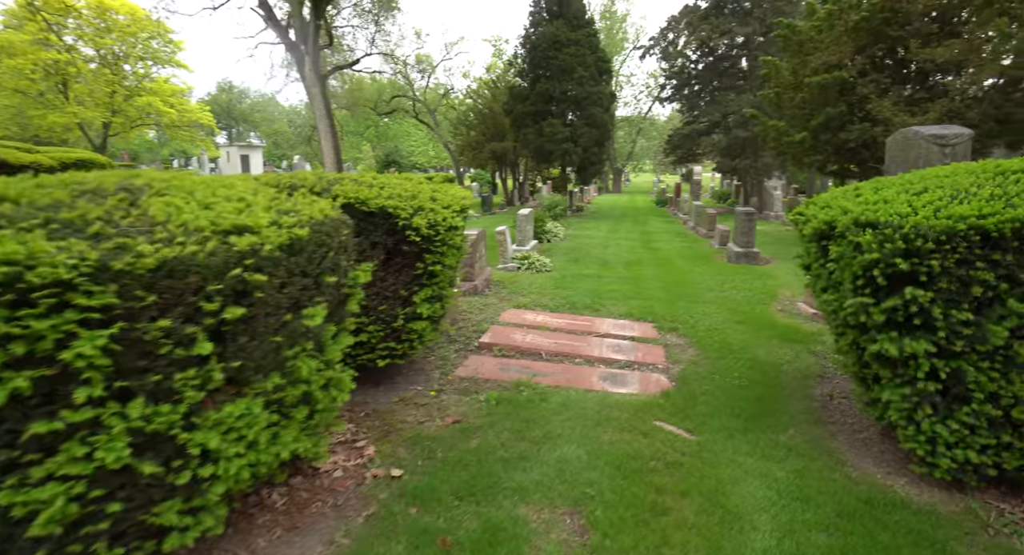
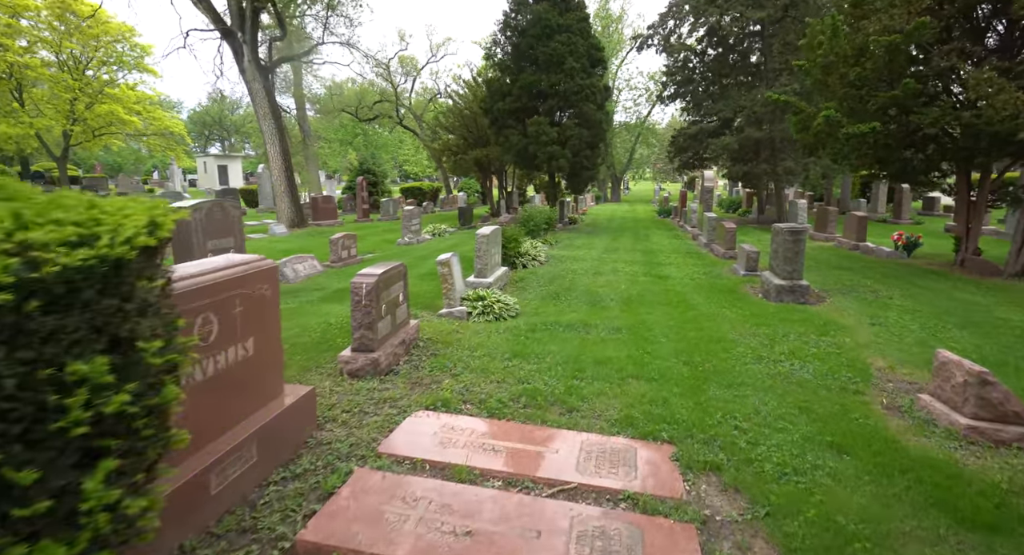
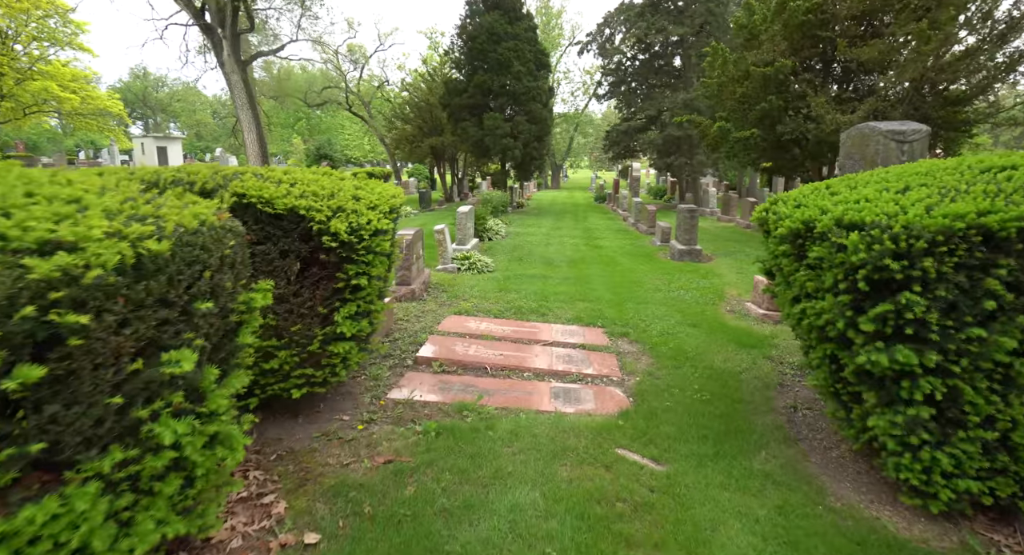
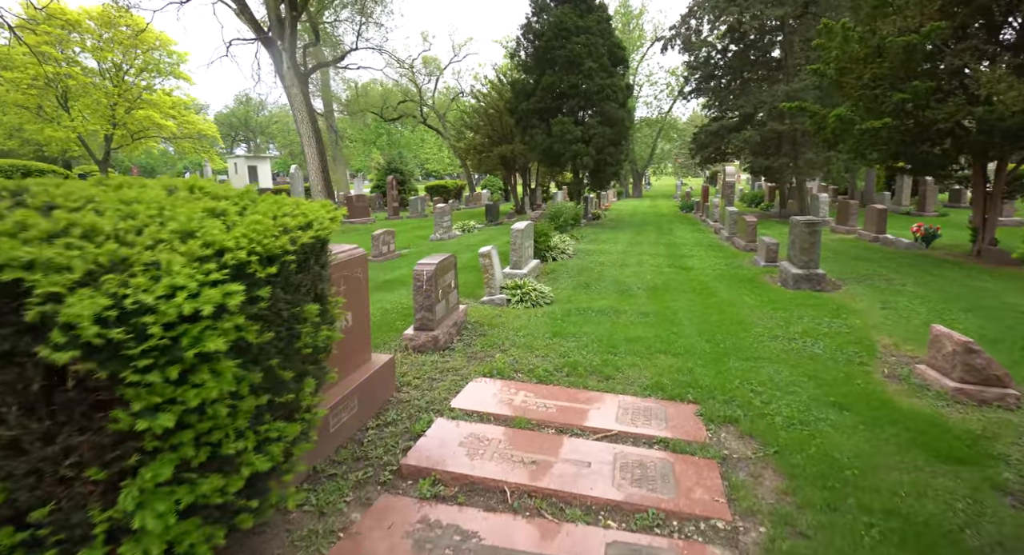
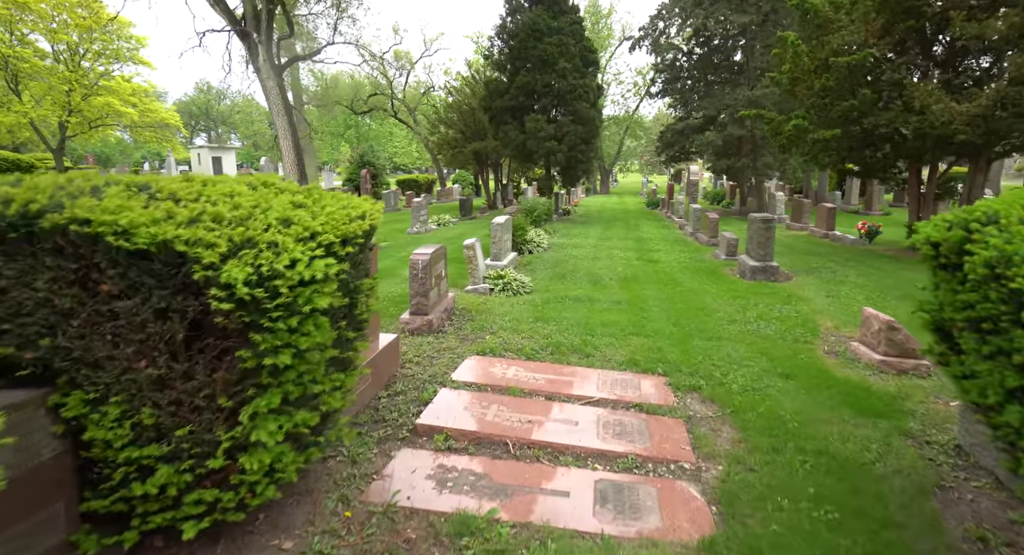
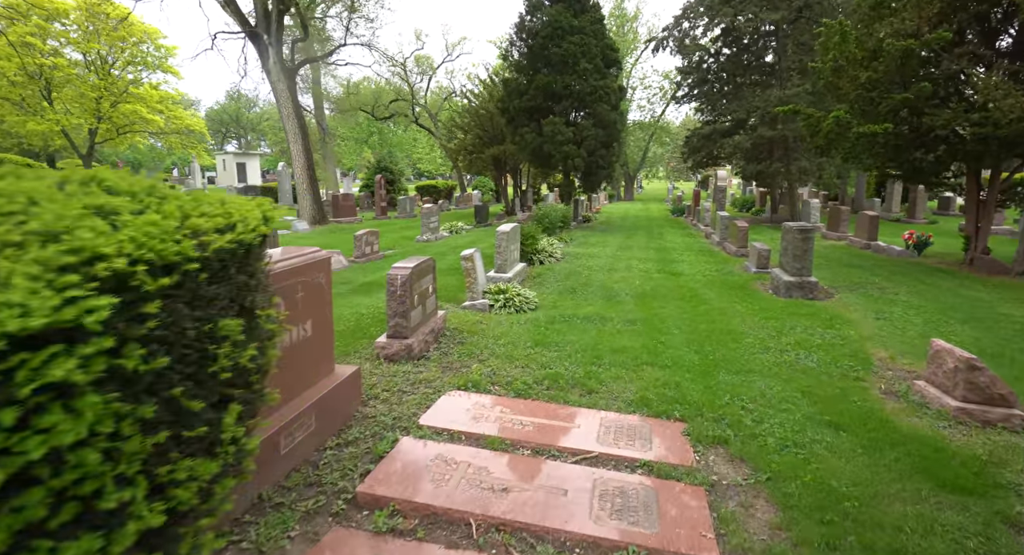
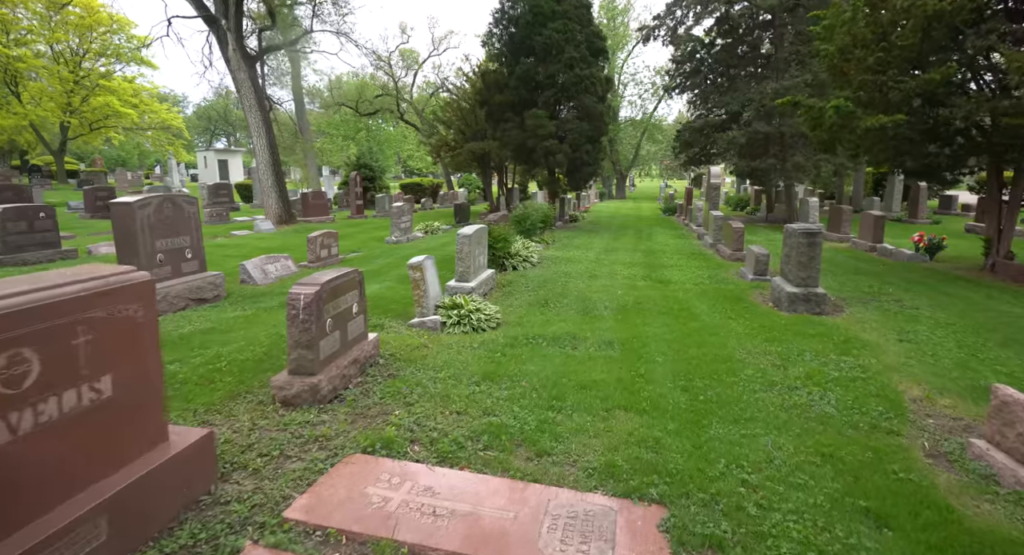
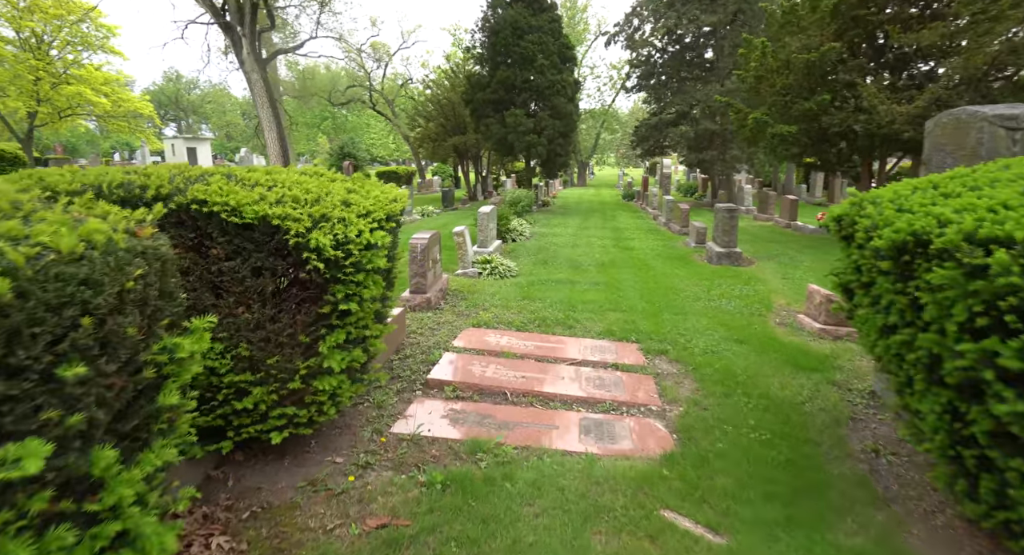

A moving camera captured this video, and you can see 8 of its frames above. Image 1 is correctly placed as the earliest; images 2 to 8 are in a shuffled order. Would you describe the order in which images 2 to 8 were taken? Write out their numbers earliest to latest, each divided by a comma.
3, 8, 5, 4, 6, 2, 7
